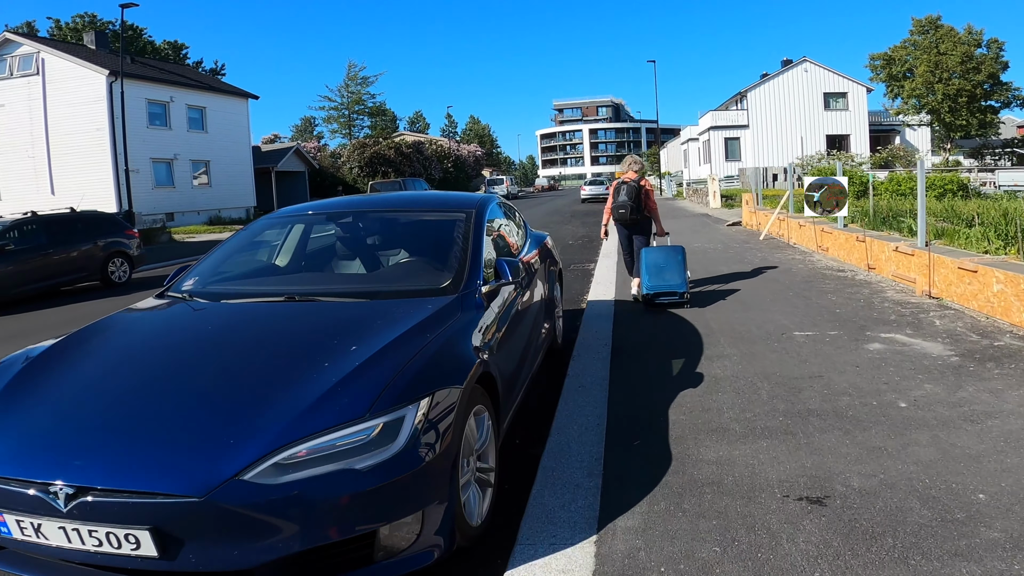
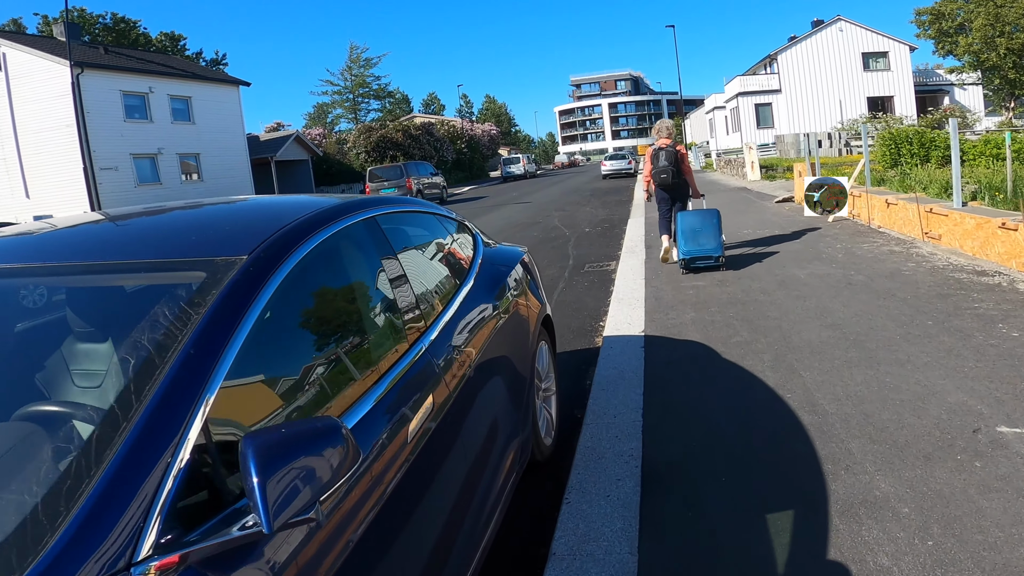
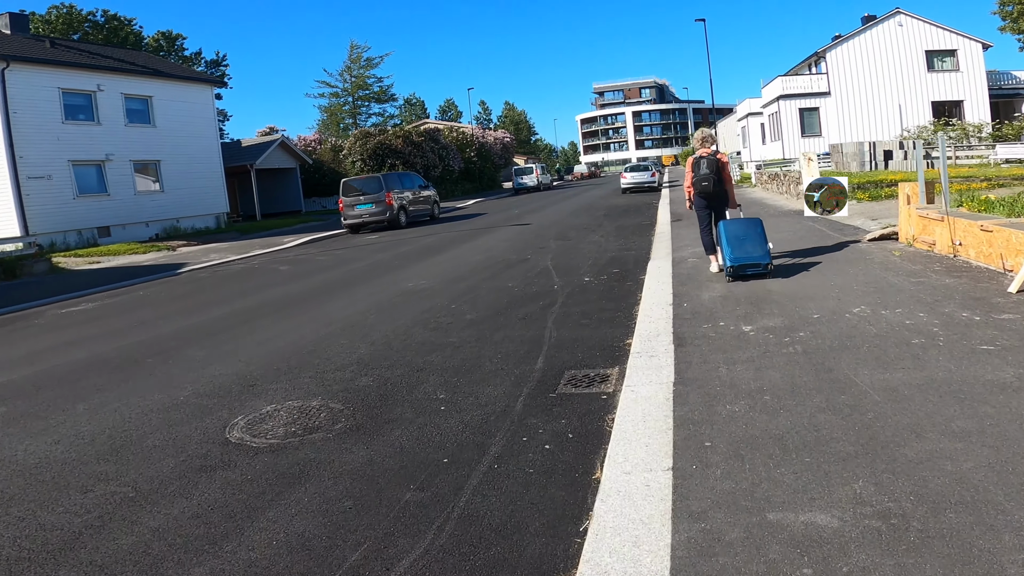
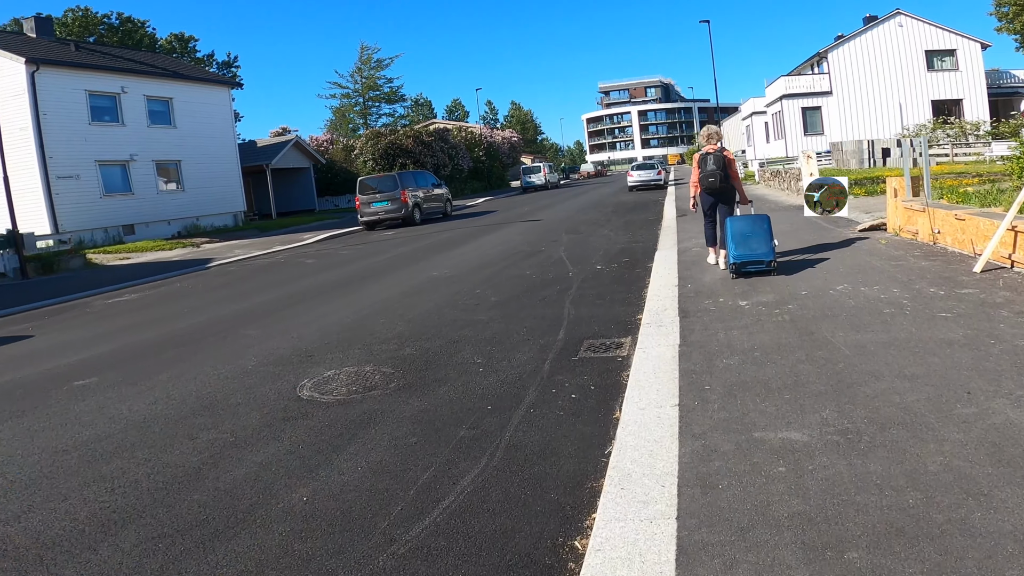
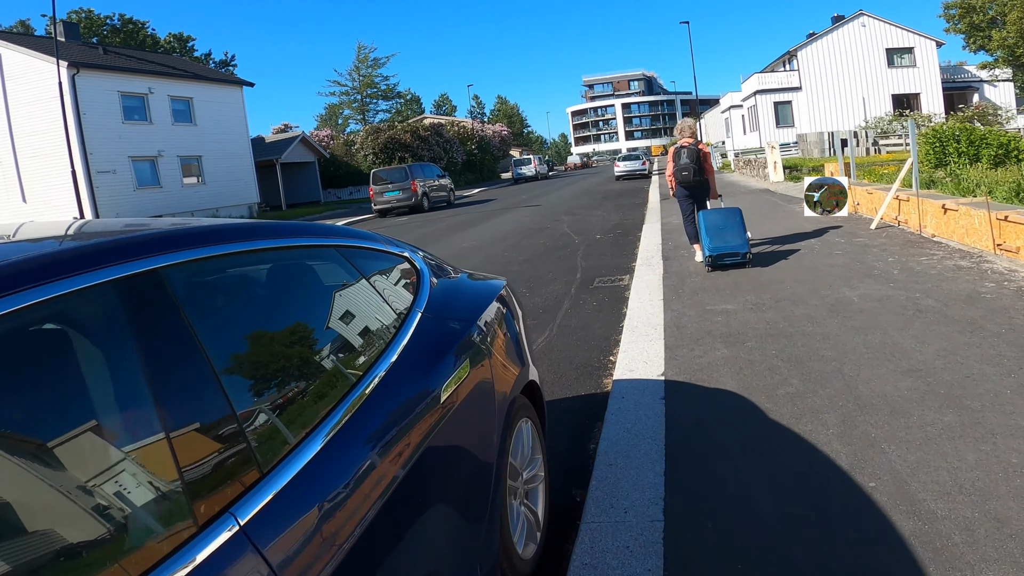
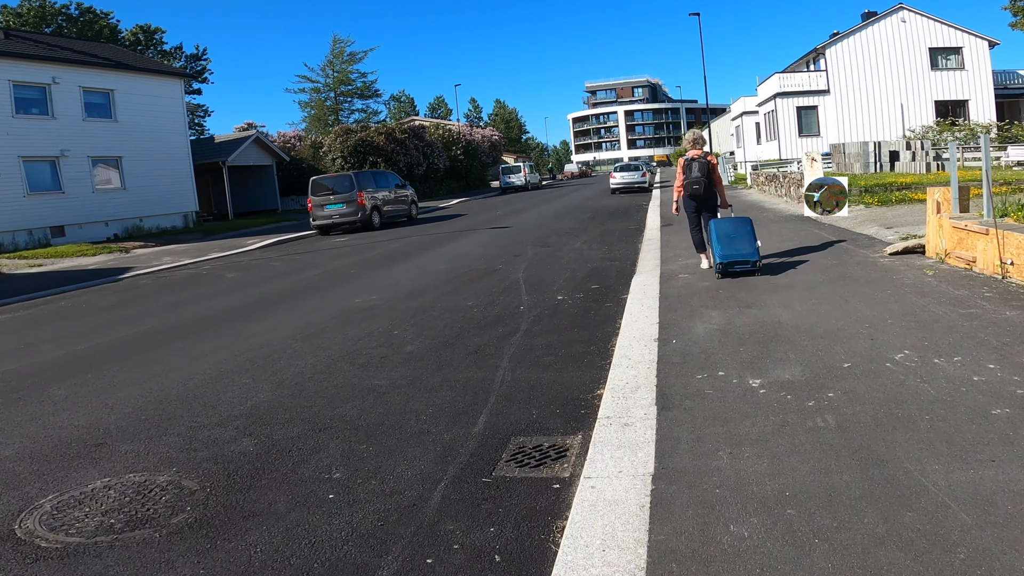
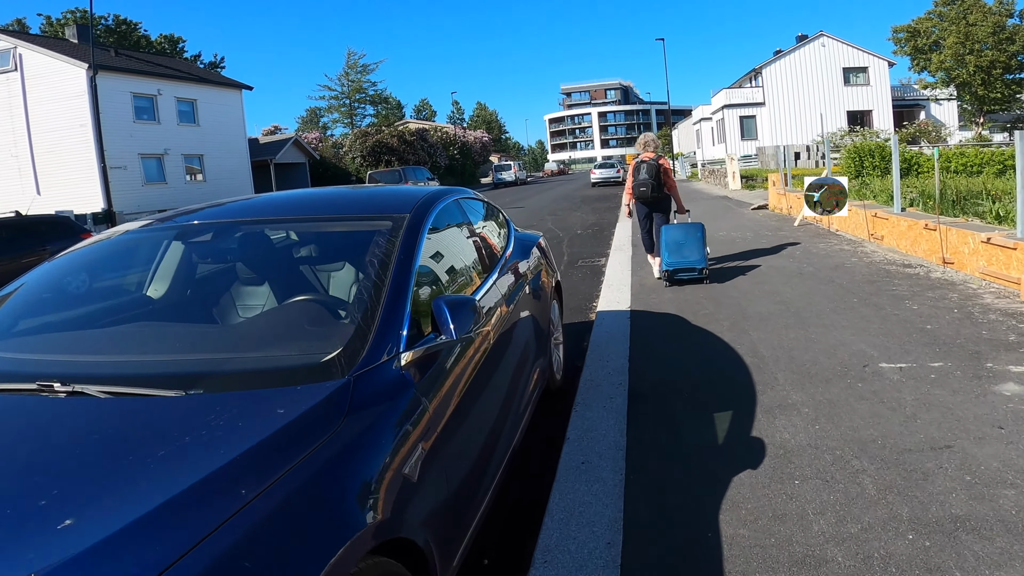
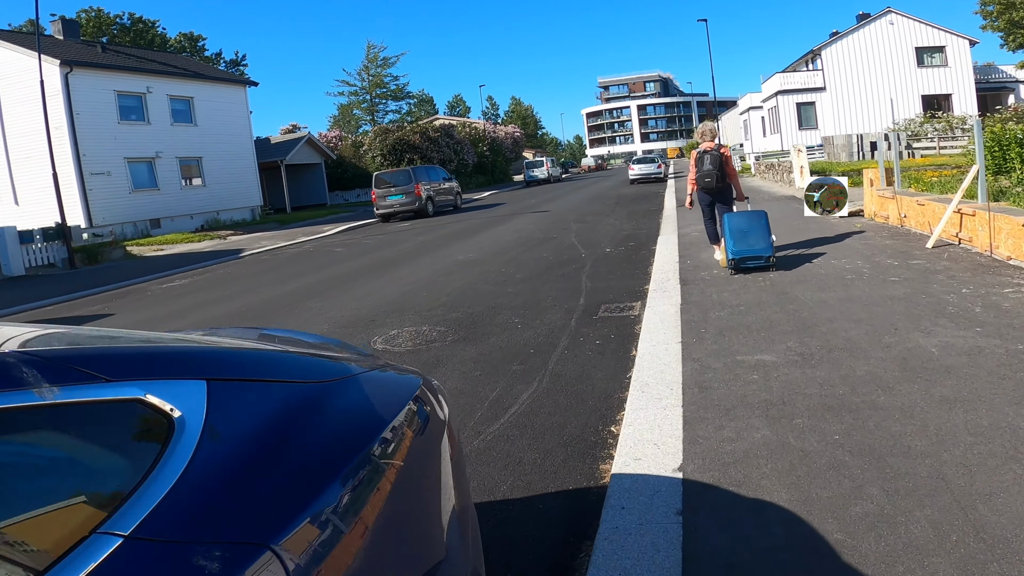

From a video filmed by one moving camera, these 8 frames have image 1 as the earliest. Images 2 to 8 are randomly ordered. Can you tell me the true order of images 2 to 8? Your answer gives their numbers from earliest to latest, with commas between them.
7, 2, 5, 8, 4, 3, 6
